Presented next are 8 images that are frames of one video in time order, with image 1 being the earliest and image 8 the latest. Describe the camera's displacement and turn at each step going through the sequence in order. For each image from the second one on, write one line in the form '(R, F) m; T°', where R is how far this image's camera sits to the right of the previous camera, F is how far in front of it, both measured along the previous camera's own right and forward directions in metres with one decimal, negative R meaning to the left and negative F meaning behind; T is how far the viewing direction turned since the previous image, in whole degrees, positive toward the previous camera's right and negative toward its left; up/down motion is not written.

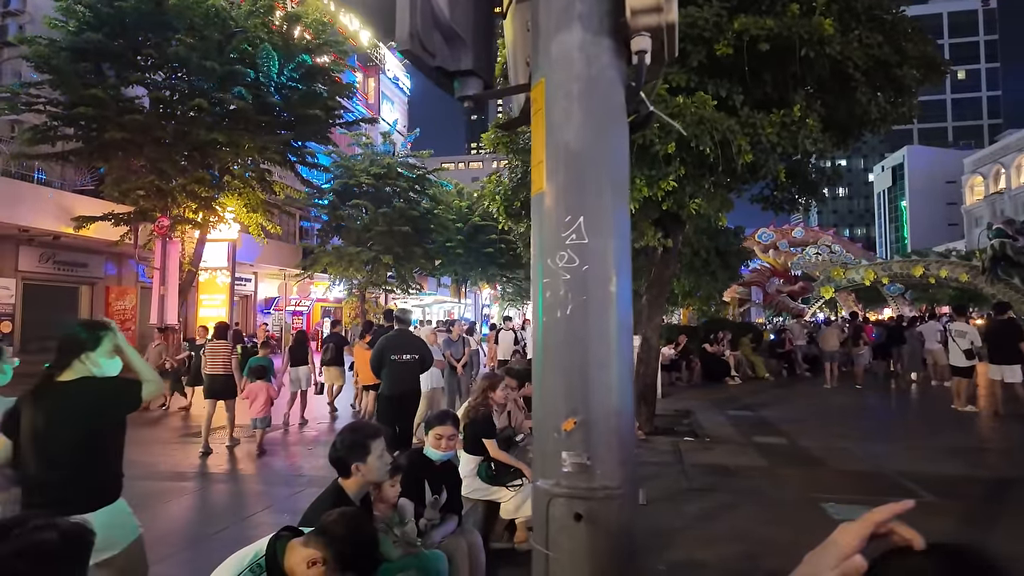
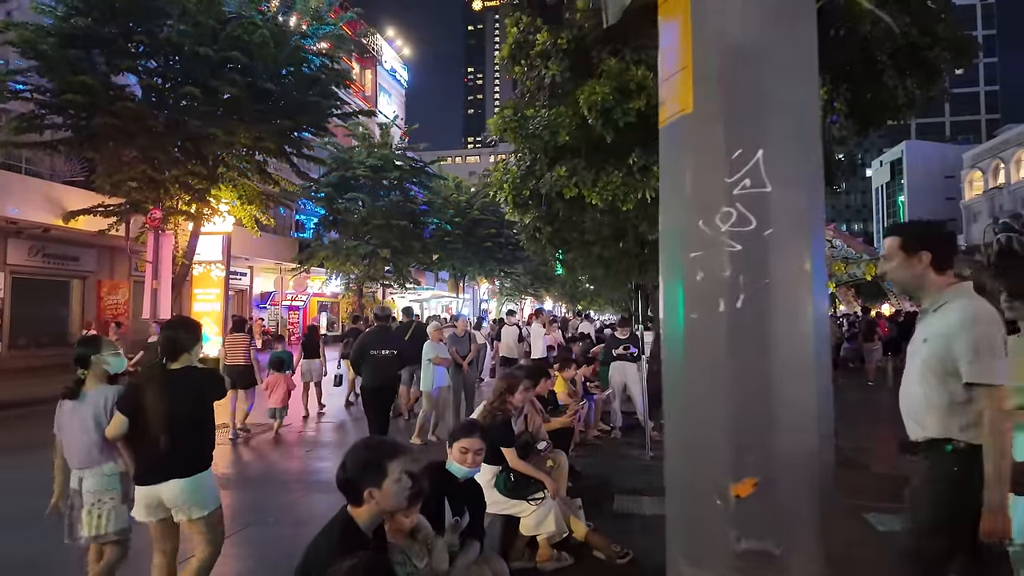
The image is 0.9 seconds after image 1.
(-0.2, +0.5) m; 0°
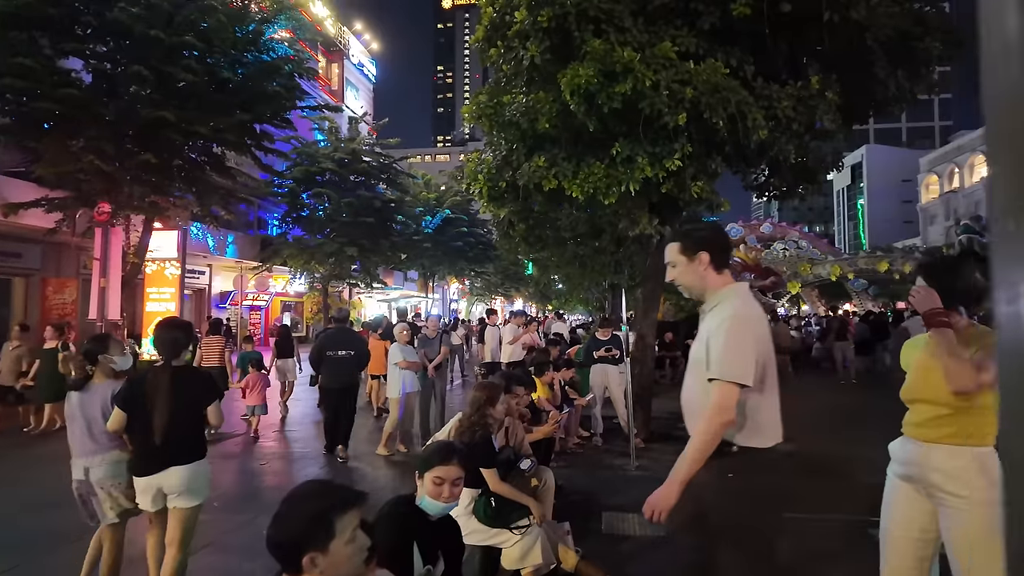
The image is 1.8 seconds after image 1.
(-0.1, +0.6) m; +3°
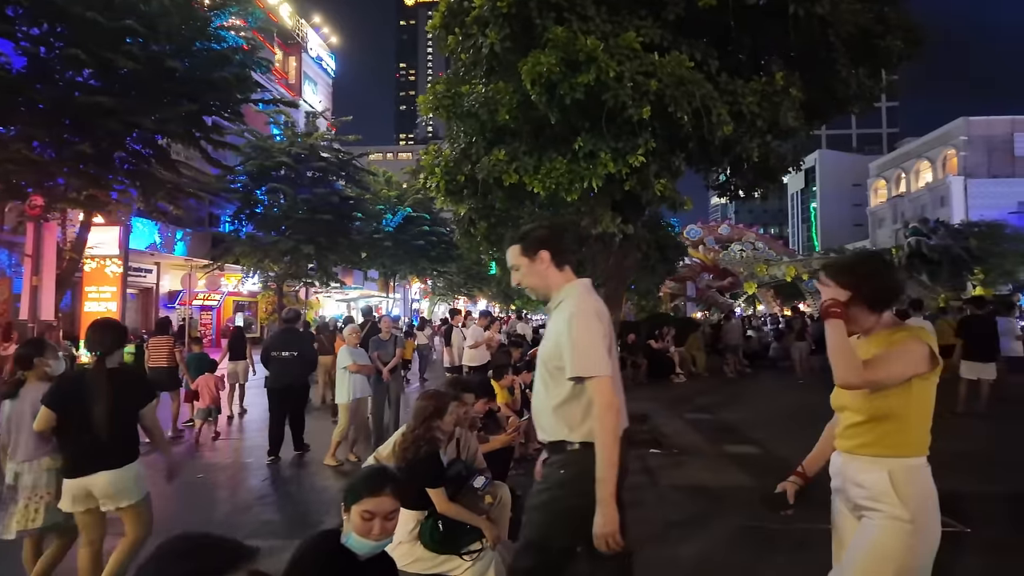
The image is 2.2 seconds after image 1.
(+0.1, +0.4) m; +4°
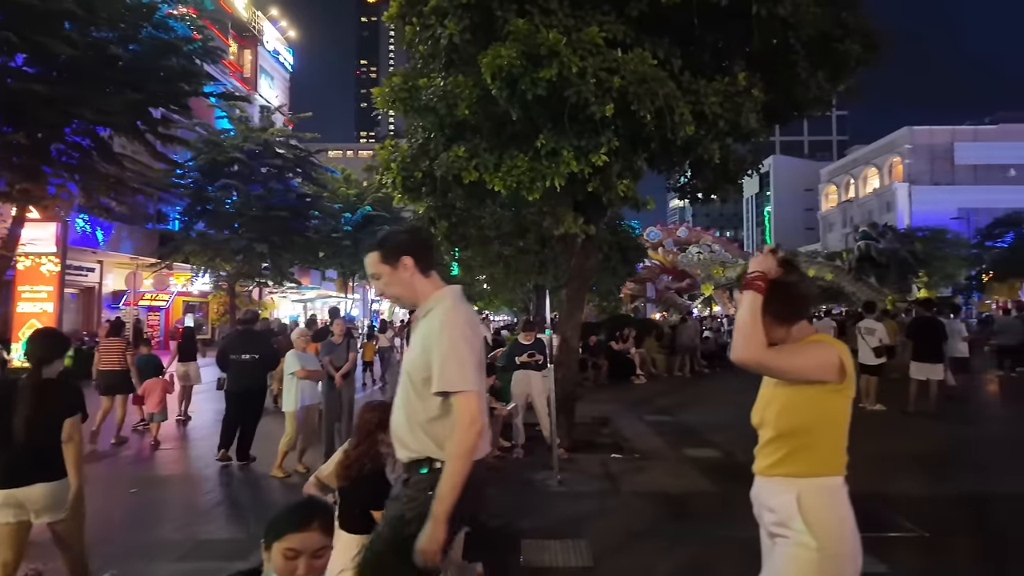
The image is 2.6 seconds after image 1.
(0.0, +0.2) m; +4°
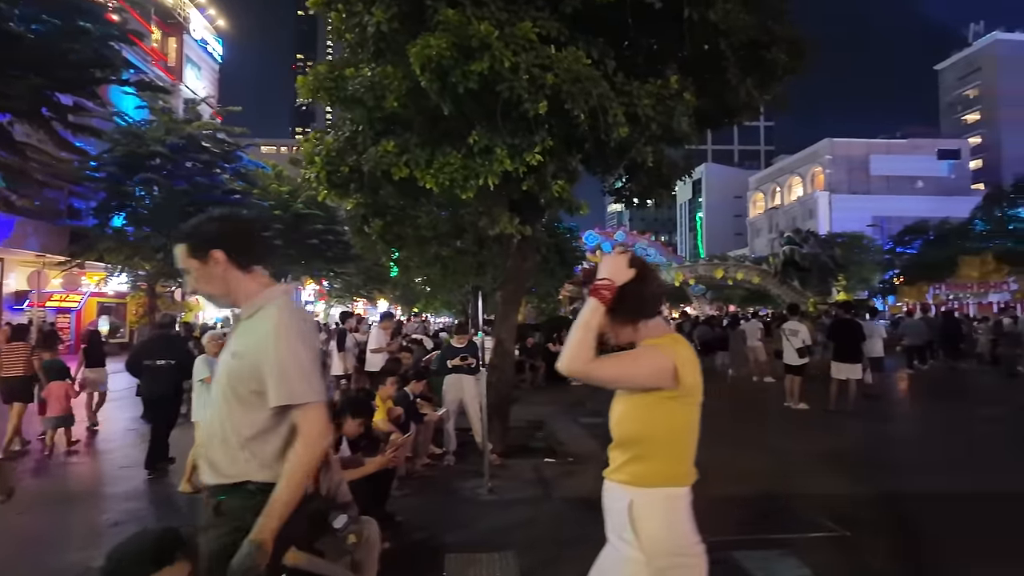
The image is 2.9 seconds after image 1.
(+0.1, +0.2) m; +6°
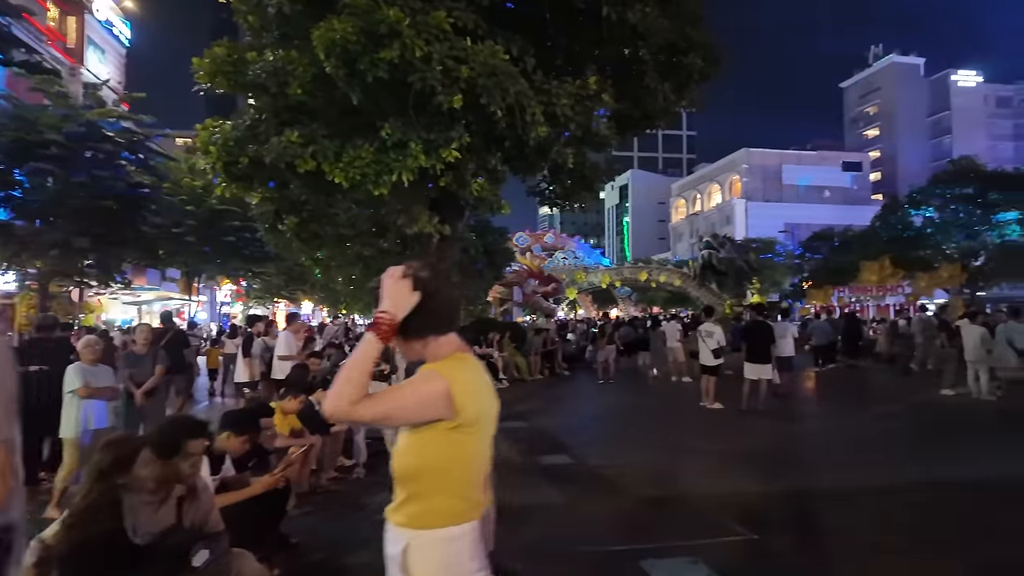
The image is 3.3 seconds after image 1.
(+0.2, +0.3) m; +7°
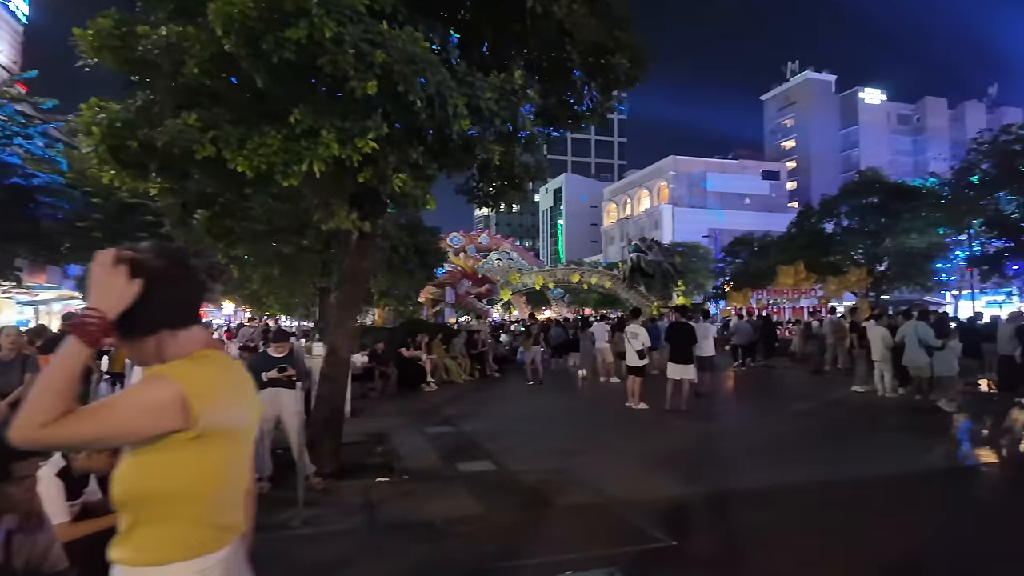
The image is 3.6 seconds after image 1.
(+0.2, +0.3) m; +6°
